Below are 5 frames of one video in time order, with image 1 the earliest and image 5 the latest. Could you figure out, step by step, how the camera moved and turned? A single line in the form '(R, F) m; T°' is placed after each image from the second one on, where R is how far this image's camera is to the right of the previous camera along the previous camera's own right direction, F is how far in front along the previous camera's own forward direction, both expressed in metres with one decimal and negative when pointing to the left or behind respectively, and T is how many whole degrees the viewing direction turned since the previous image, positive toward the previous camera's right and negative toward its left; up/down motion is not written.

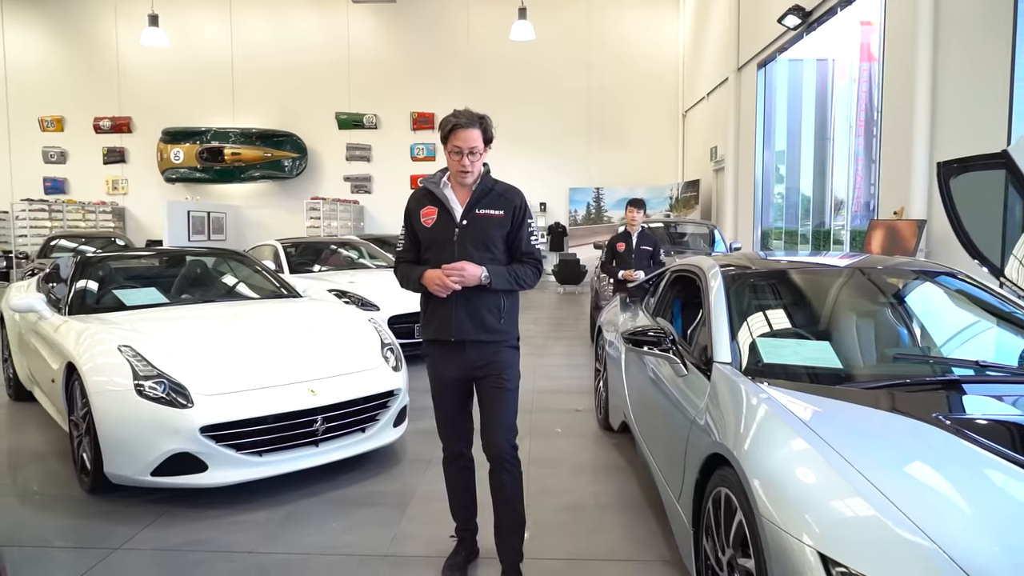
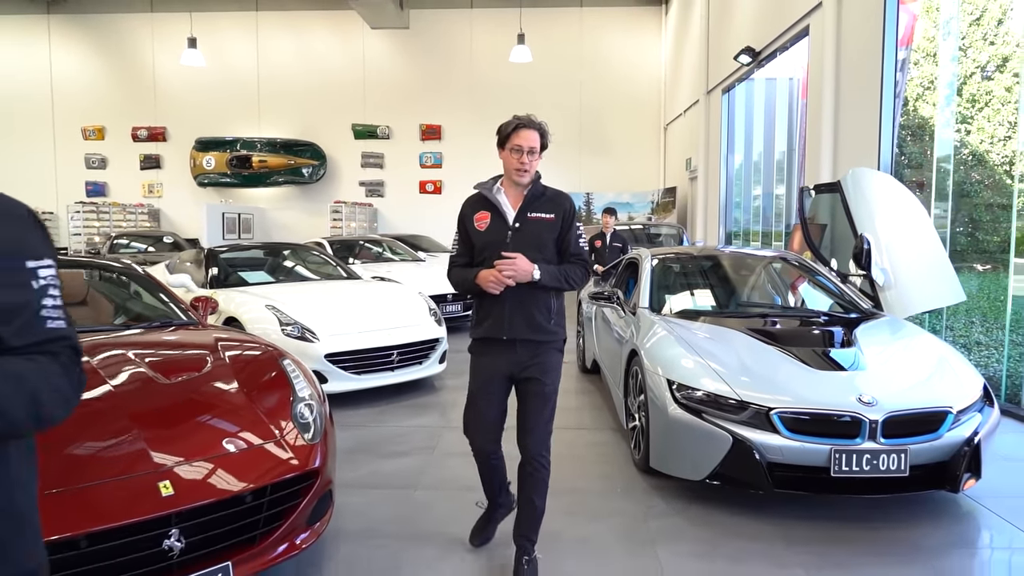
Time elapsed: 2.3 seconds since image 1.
(-0.1, -1.3) m; 0°
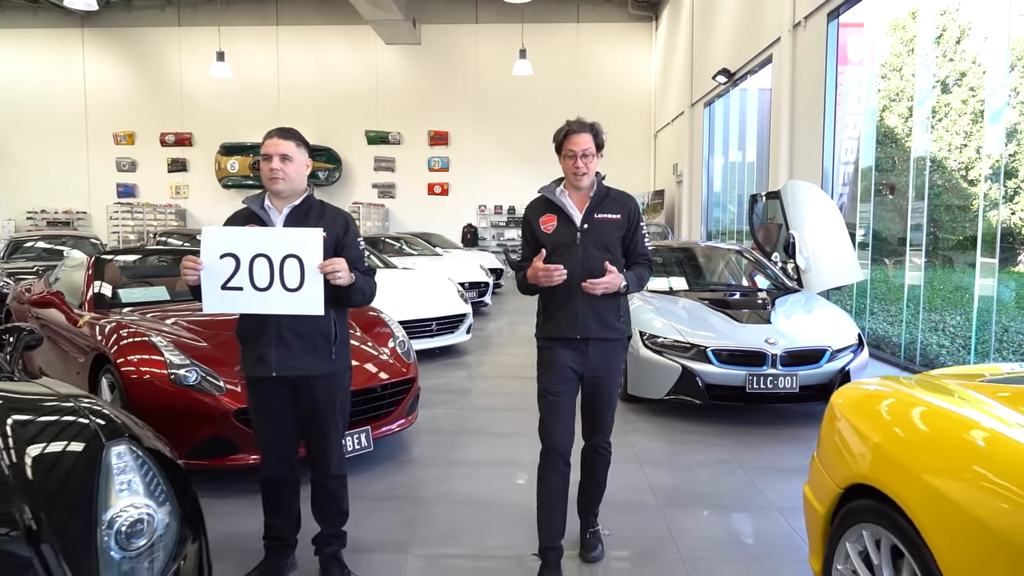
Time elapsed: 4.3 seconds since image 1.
(-0.1, -1.1) m; 0°
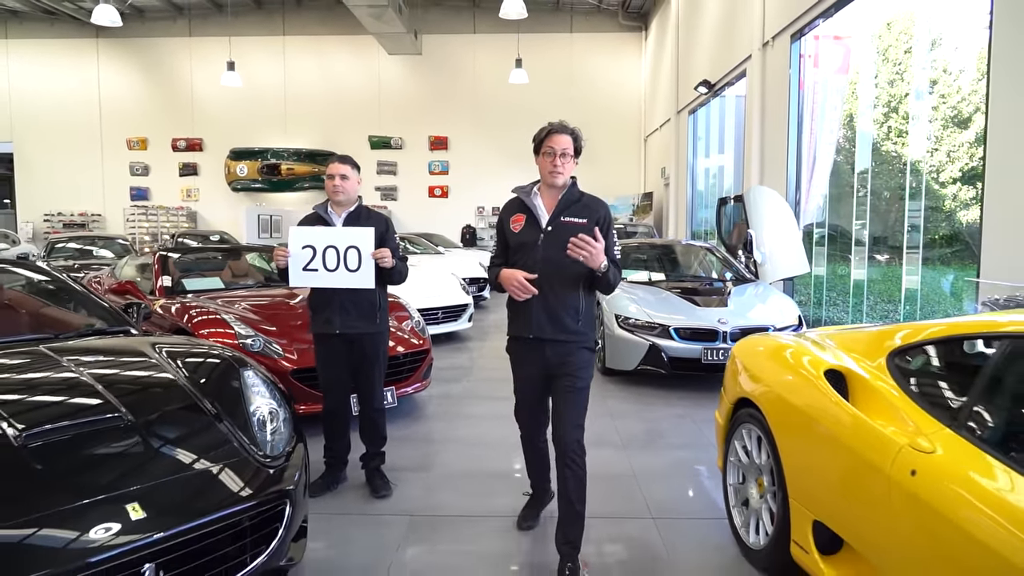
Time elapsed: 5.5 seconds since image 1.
(0.0, -0.7) m; 0°
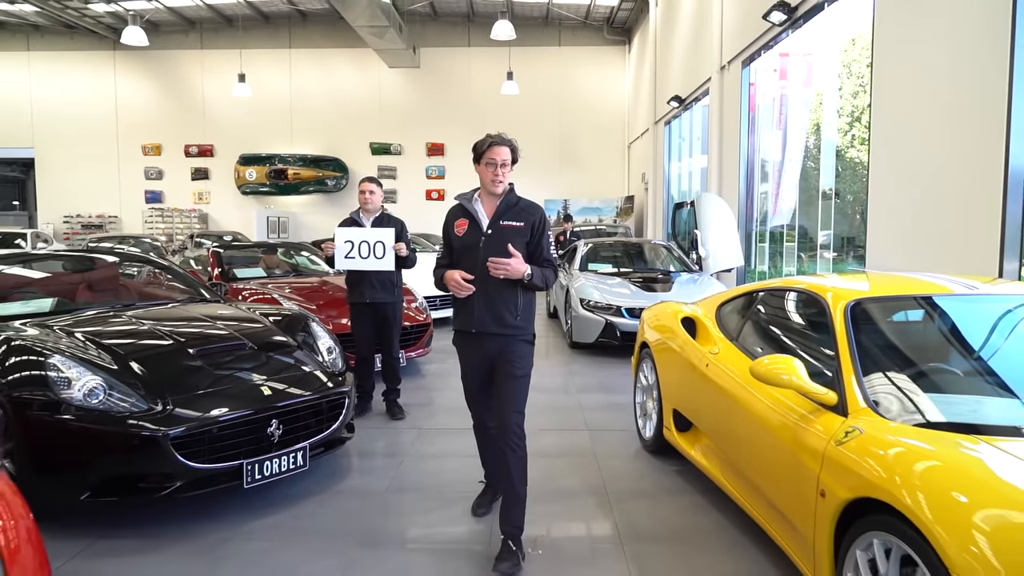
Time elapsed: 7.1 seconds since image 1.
(+0.1, -1.0) m; 0°
